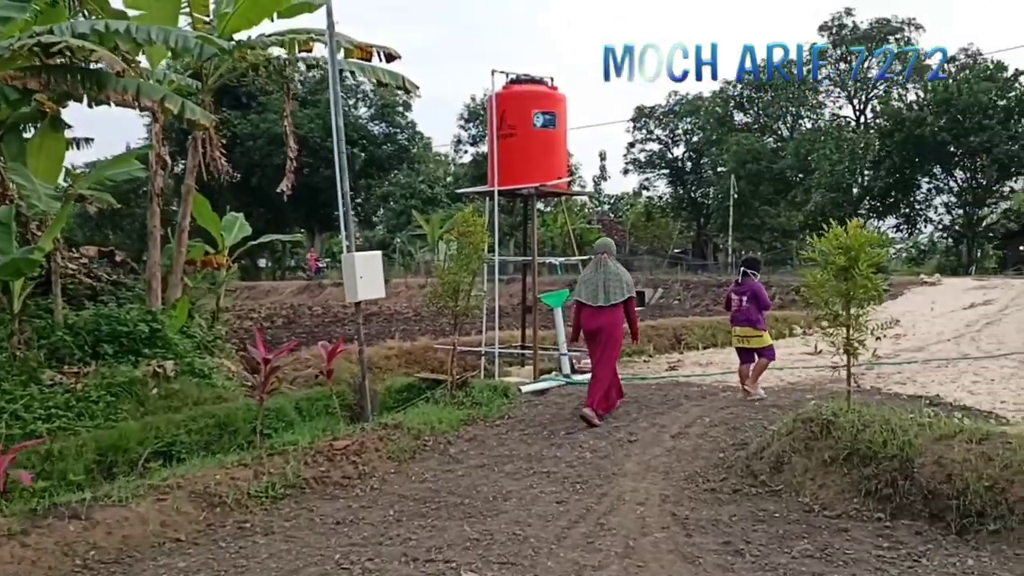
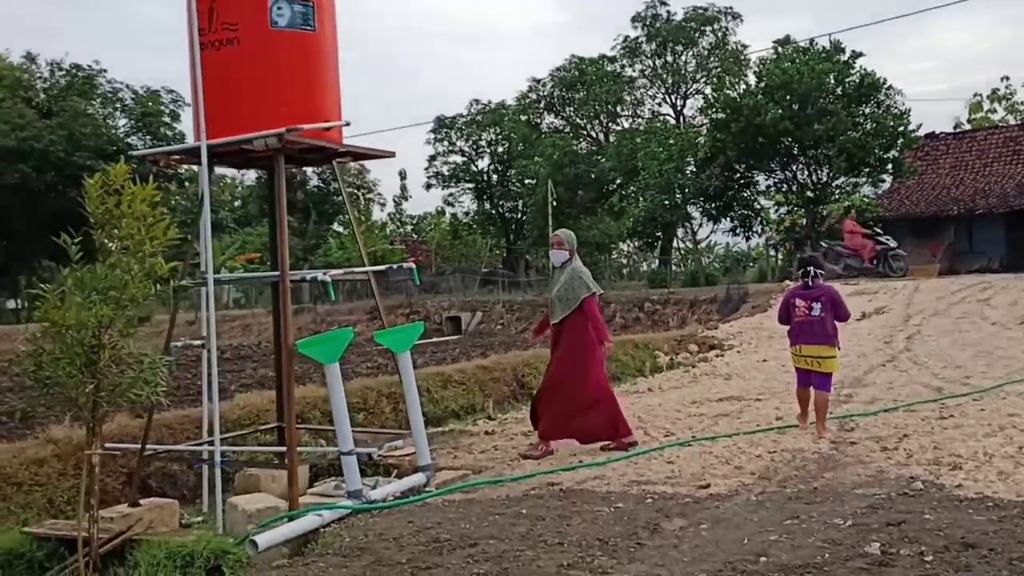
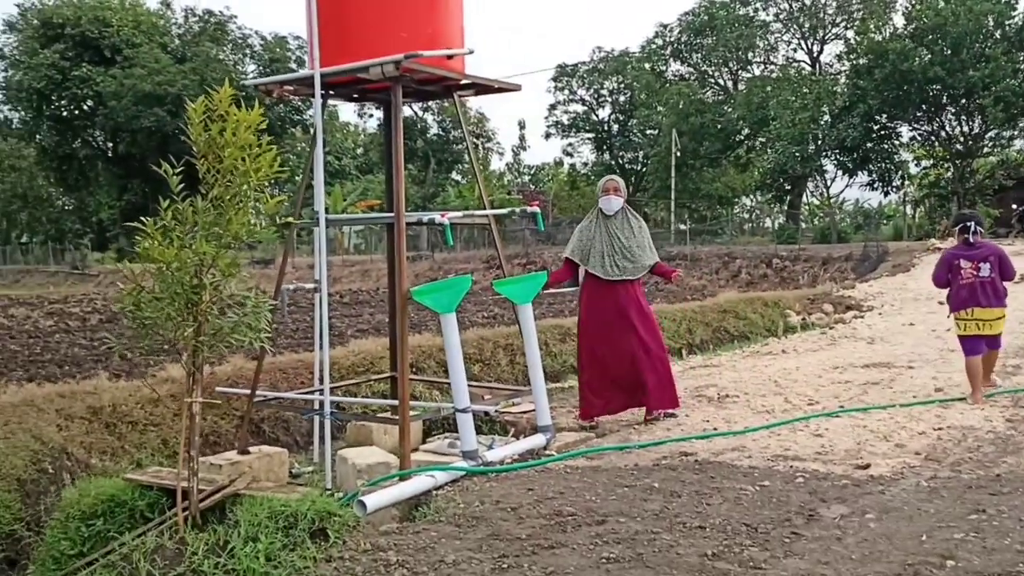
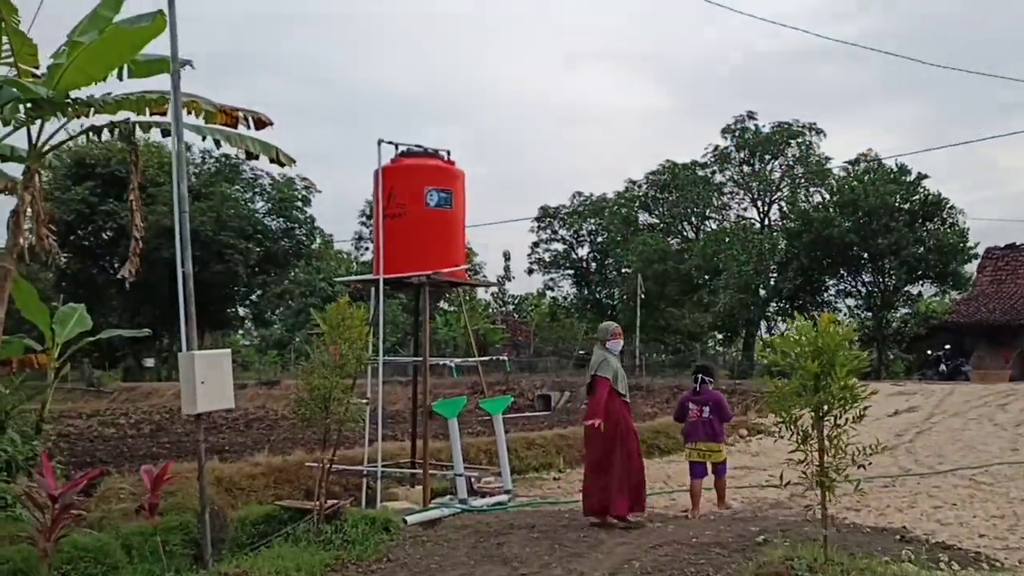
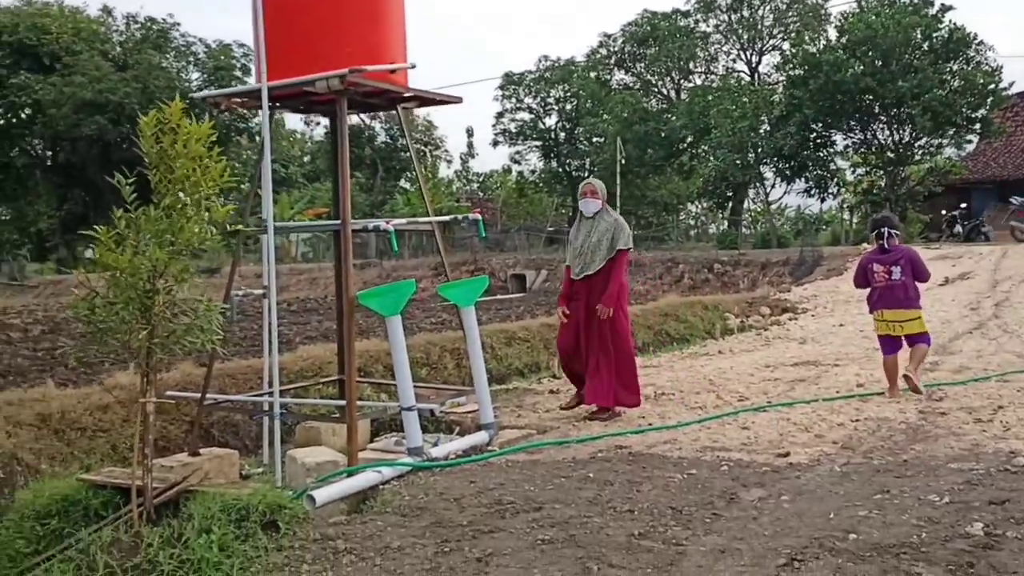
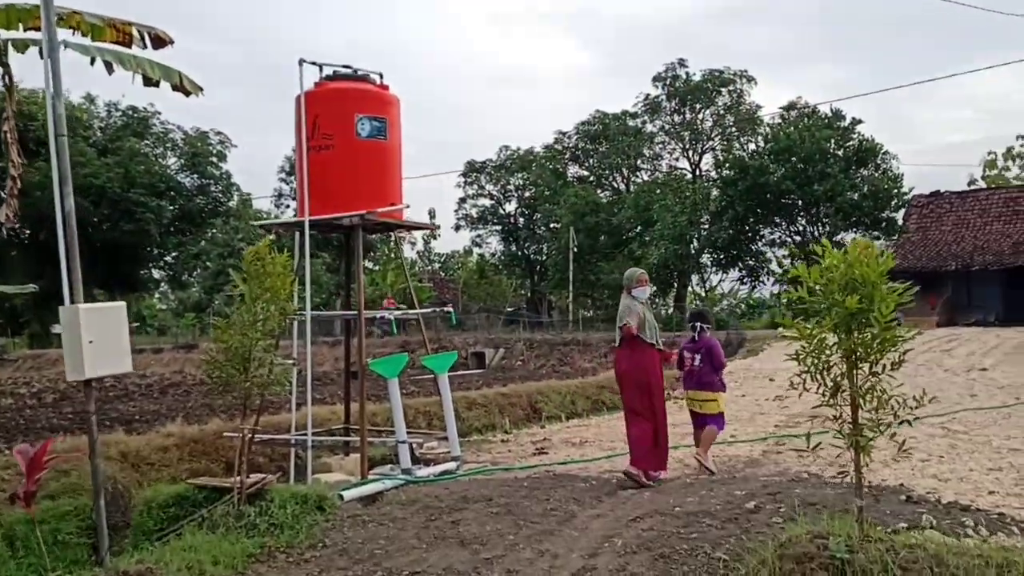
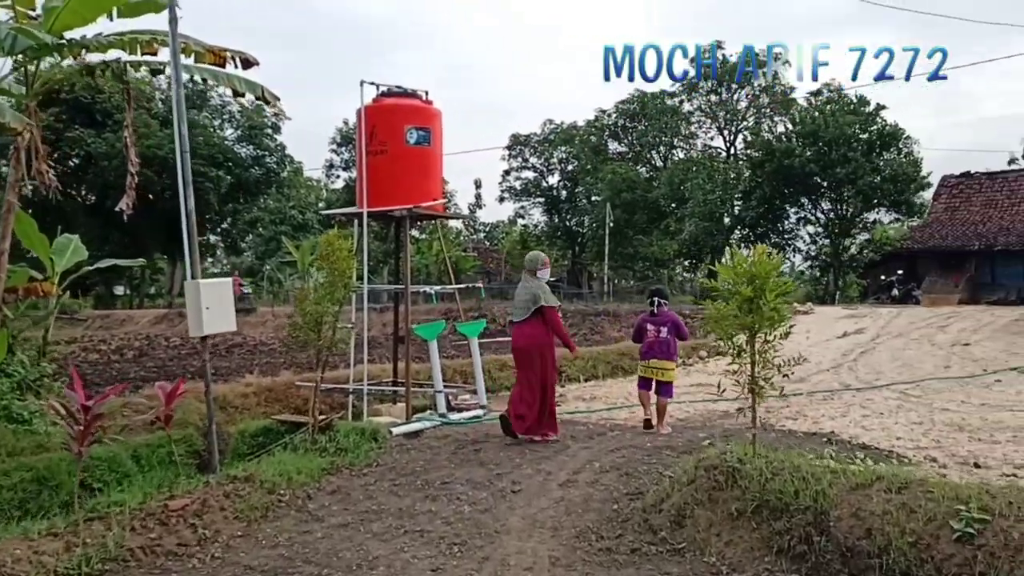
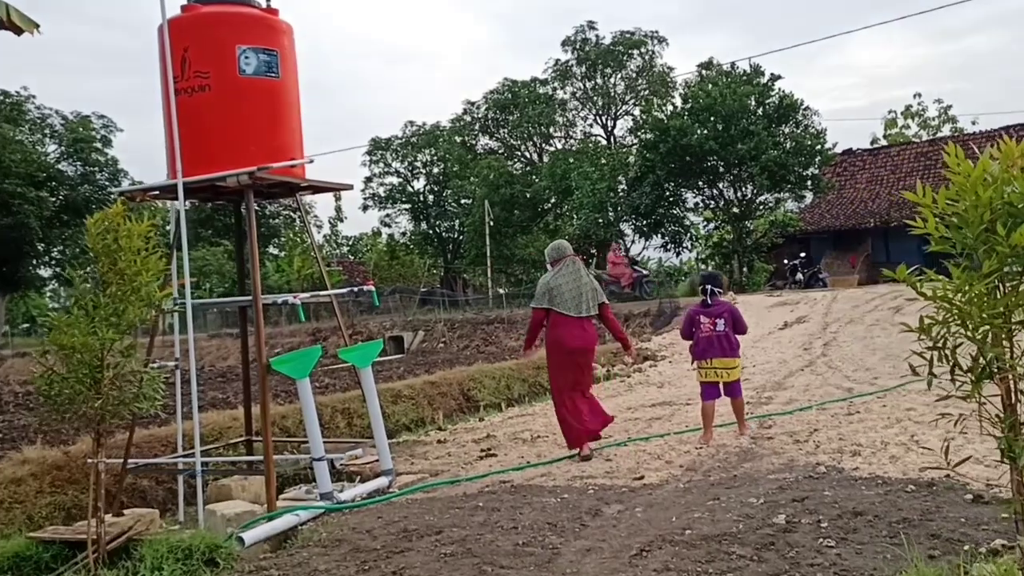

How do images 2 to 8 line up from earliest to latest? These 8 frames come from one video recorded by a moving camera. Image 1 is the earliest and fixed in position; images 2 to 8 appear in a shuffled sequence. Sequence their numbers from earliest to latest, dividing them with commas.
7, 4, 6, 8, 2, 5, 3
